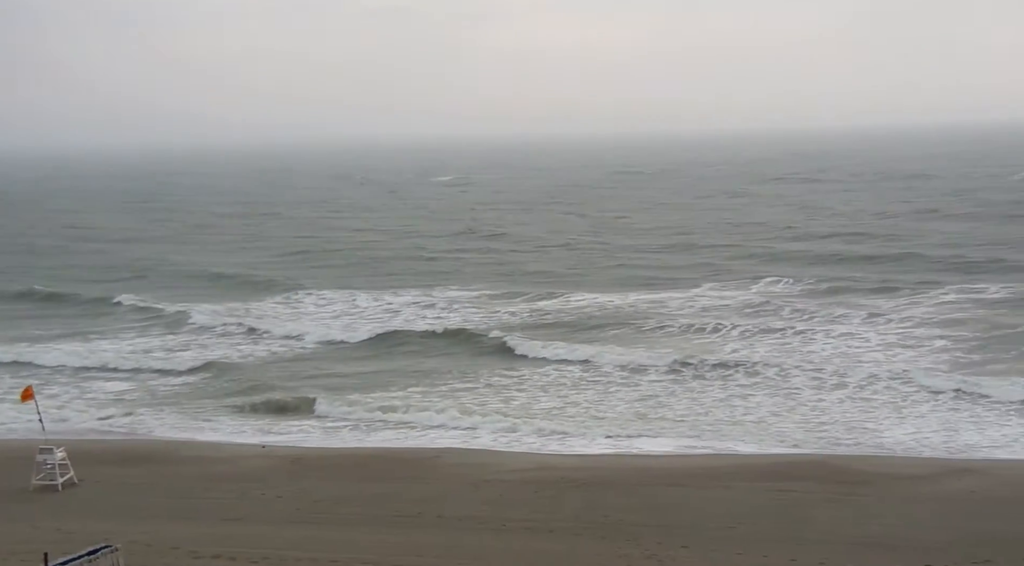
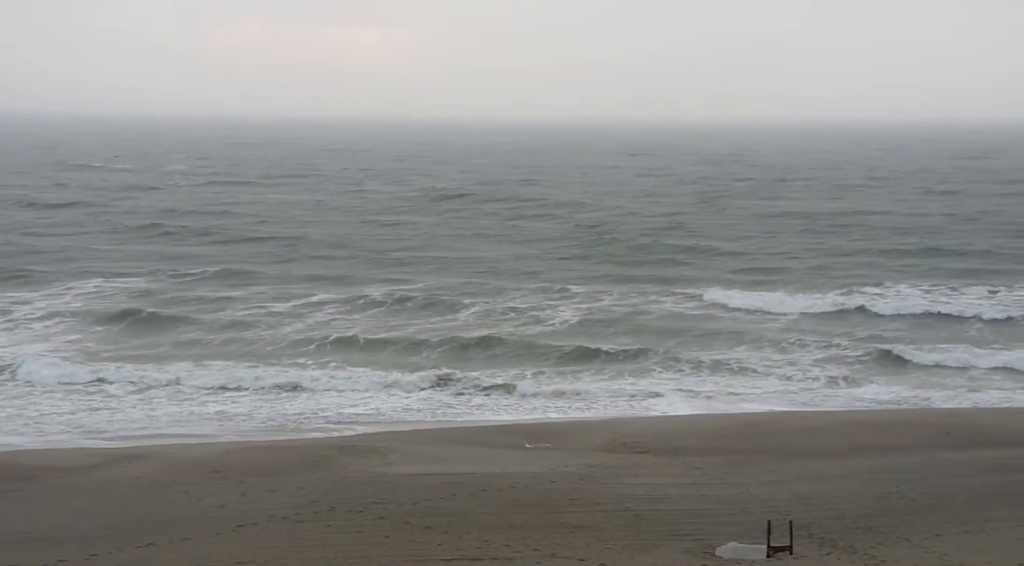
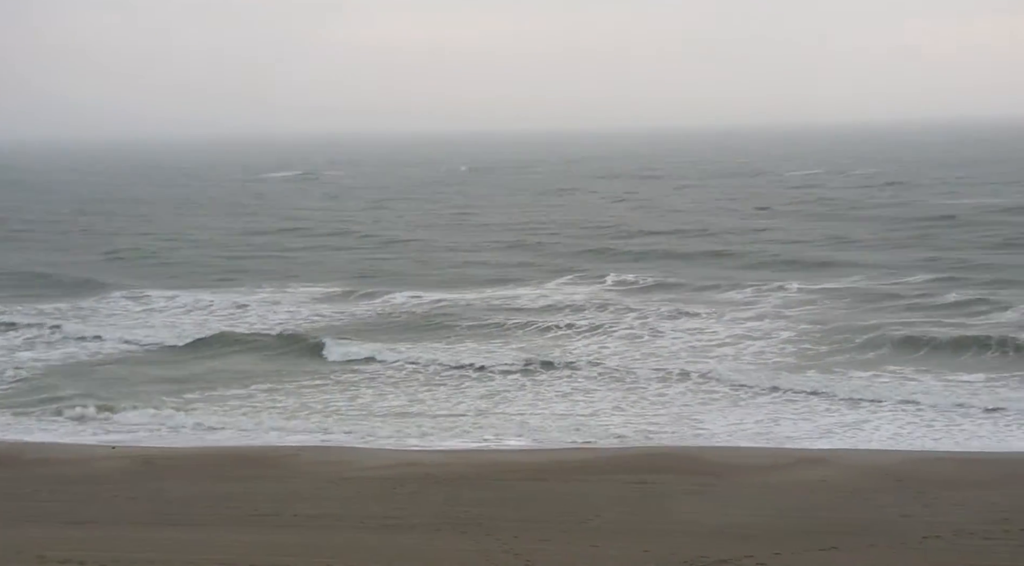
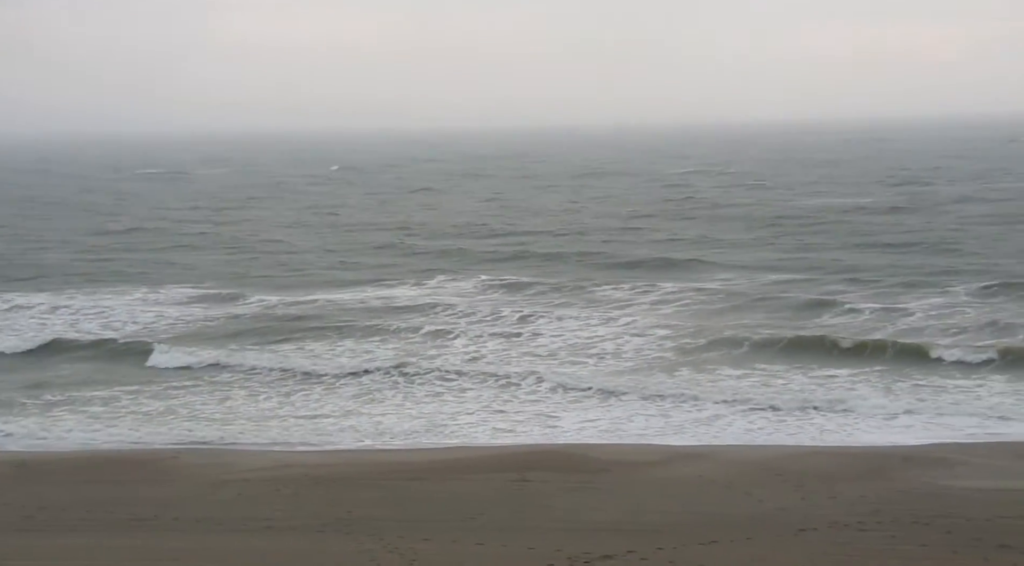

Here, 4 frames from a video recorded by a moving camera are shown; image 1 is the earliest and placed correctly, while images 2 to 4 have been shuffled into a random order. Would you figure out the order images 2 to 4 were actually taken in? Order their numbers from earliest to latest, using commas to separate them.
3, 4, 2
